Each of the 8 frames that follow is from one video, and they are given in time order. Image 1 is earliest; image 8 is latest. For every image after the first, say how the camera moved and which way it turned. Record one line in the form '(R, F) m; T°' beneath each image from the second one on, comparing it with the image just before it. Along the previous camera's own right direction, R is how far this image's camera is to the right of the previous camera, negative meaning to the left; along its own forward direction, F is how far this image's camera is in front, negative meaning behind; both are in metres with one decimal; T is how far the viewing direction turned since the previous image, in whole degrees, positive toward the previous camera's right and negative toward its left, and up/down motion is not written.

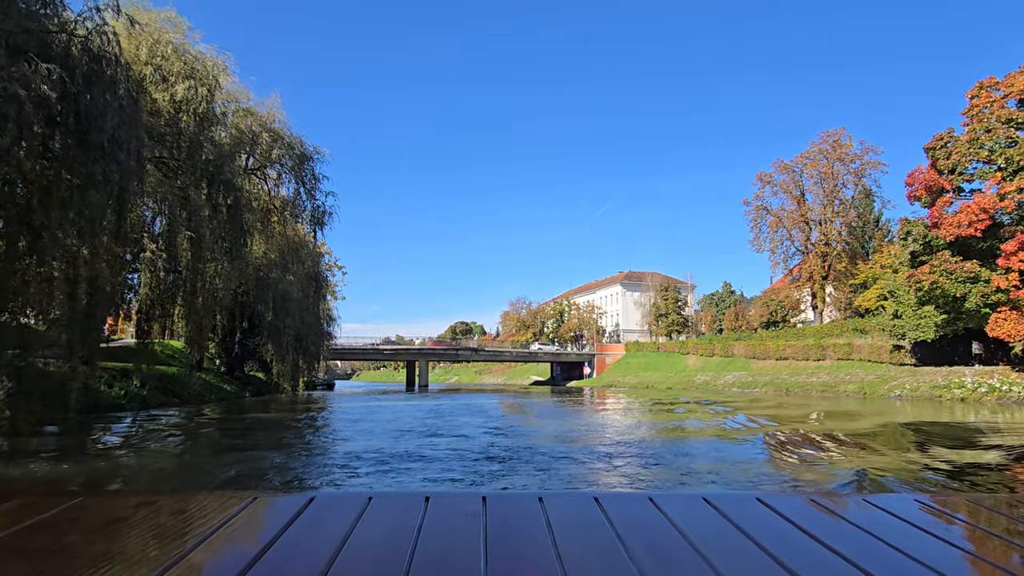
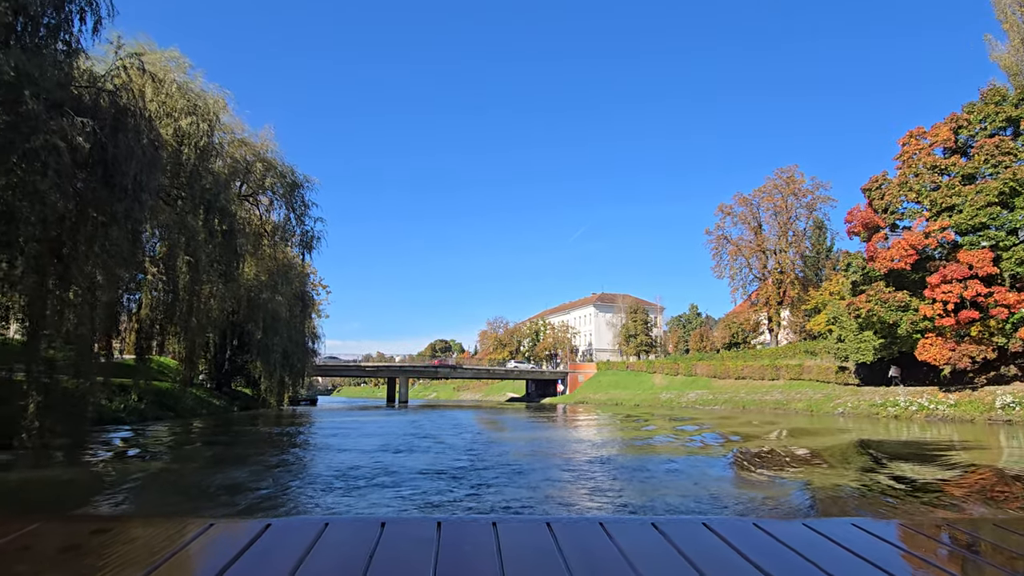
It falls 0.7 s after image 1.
(+0.2, -1.1) m; +2°
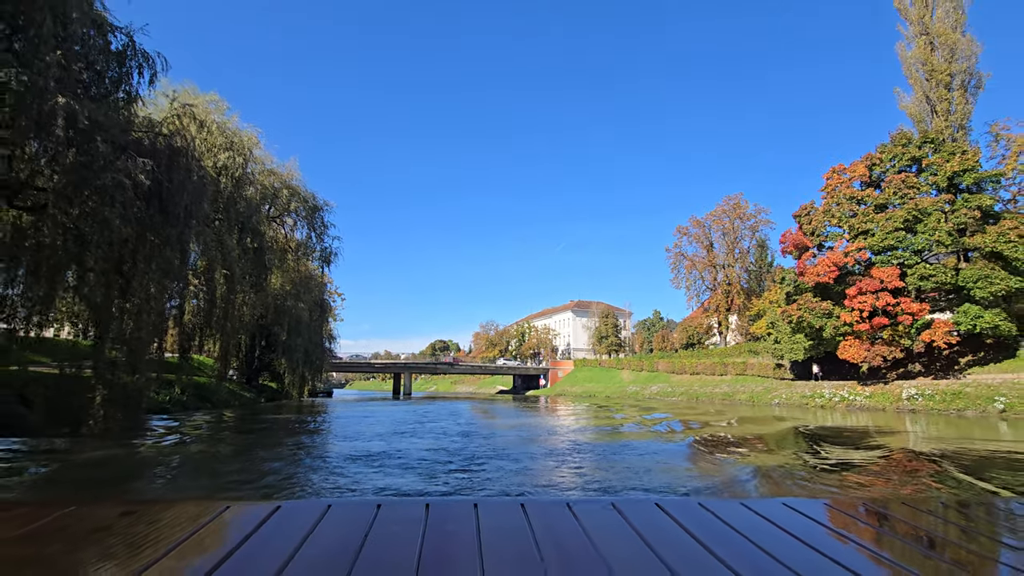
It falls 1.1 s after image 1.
(+0.4, -2.8) m; 0°
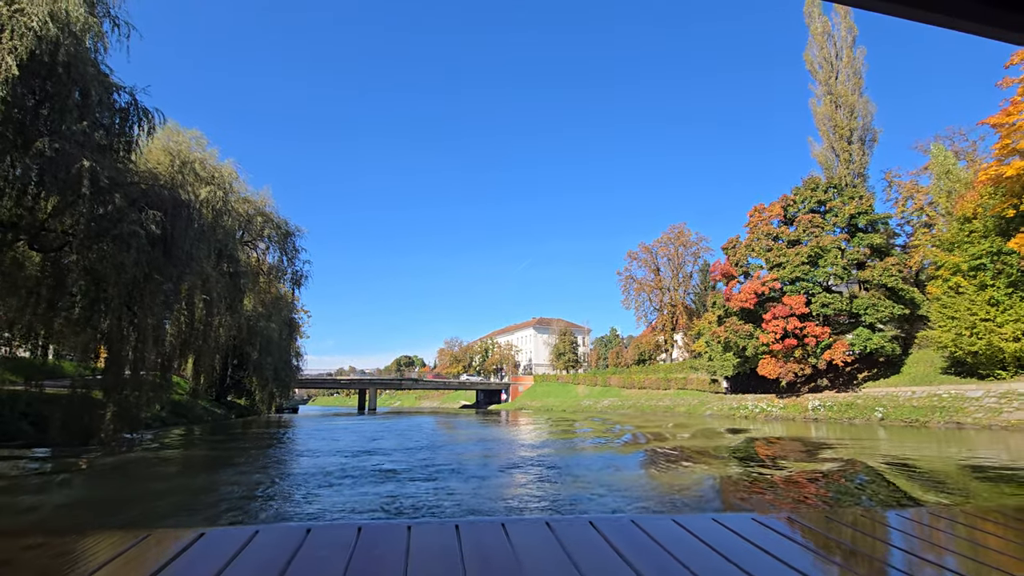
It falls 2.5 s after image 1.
(+0.2, -1.8) m; +4°
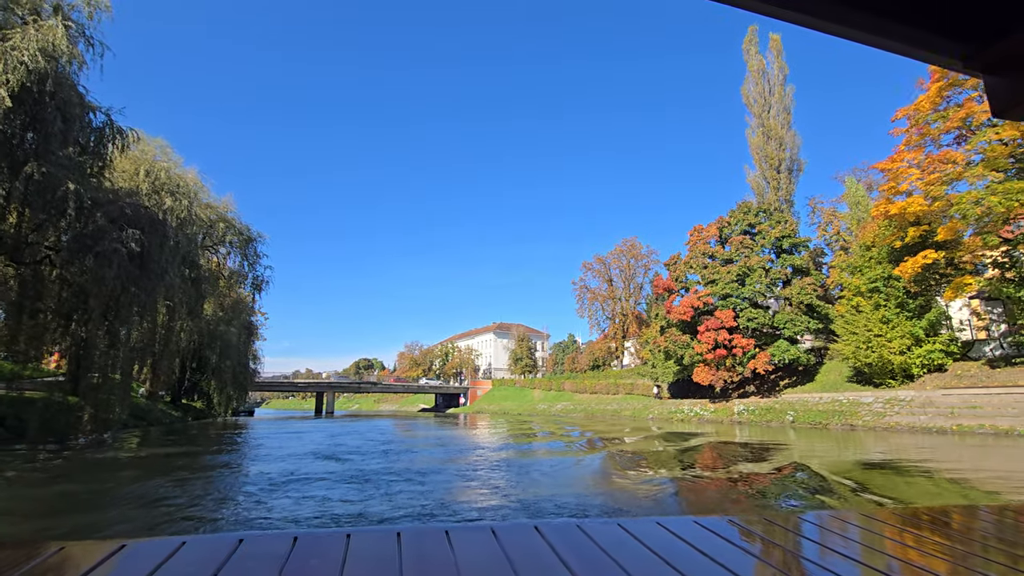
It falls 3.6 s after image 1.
(+0.2, -1.2) m; +4°
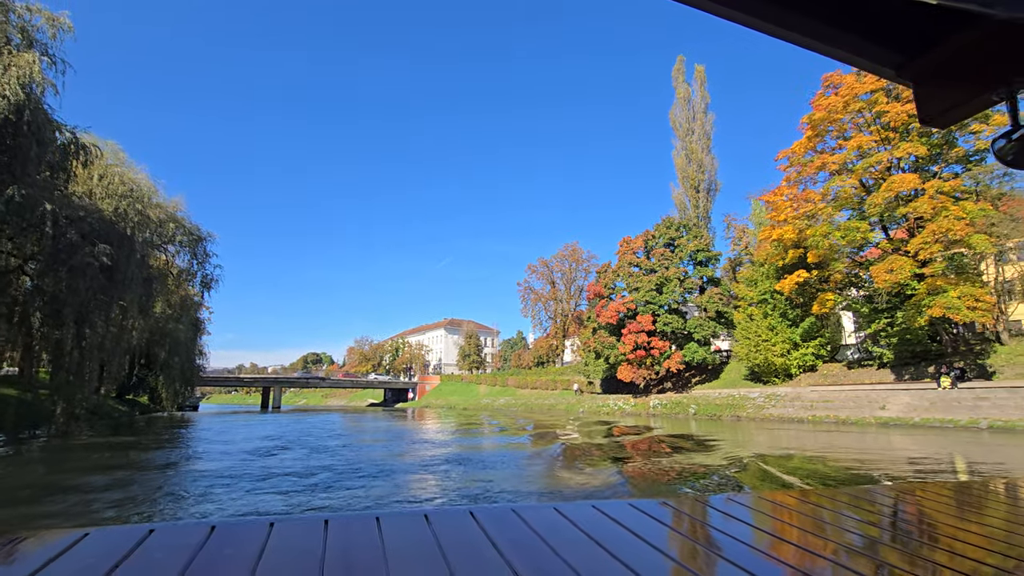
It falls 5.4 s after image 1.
(+0.5, -1.8) m; +5°
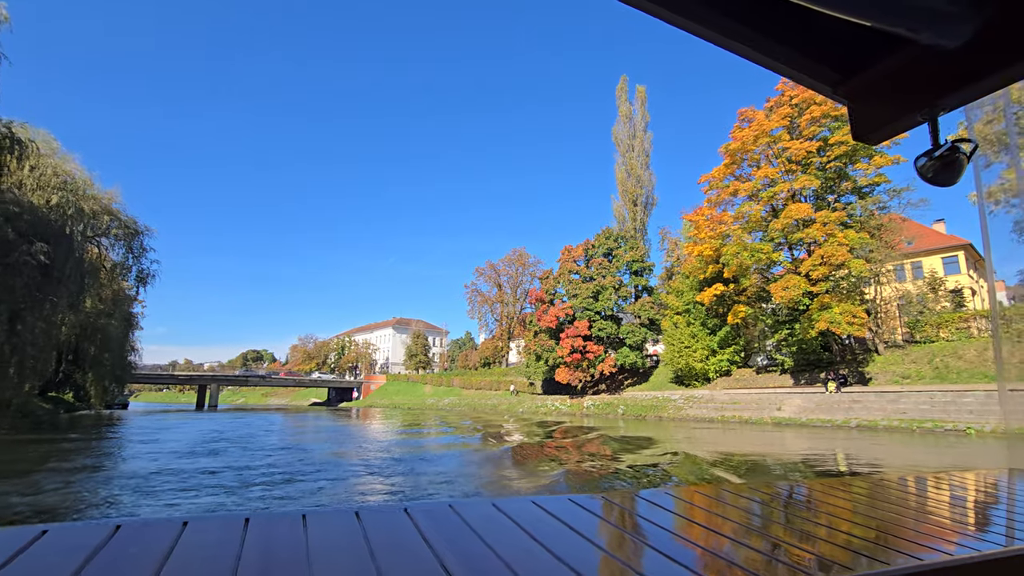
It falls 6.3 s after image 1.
(+0.3, -0.9) m; +5°
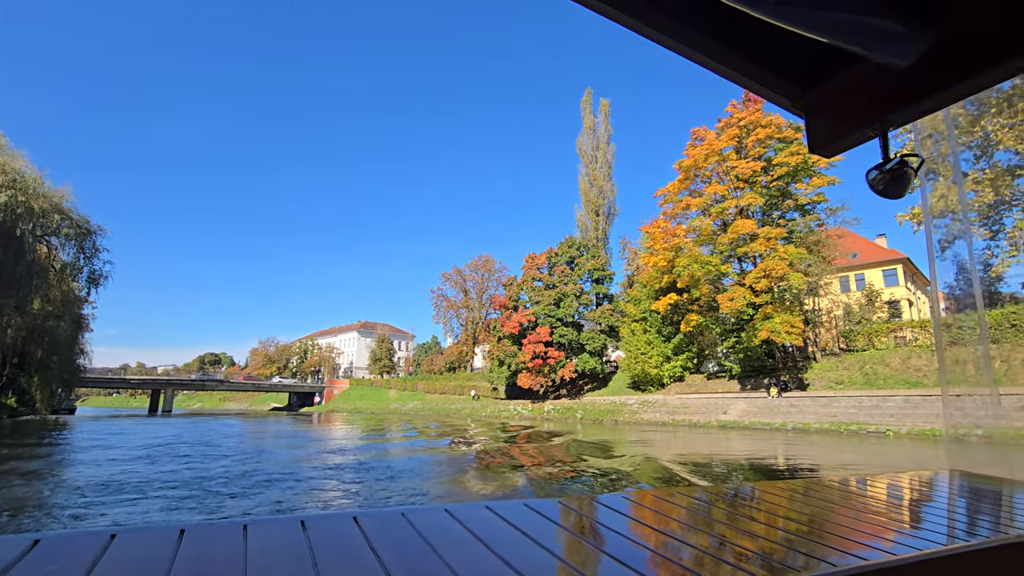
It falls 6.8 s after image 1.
(+0.2, -0.4) m; +4°
